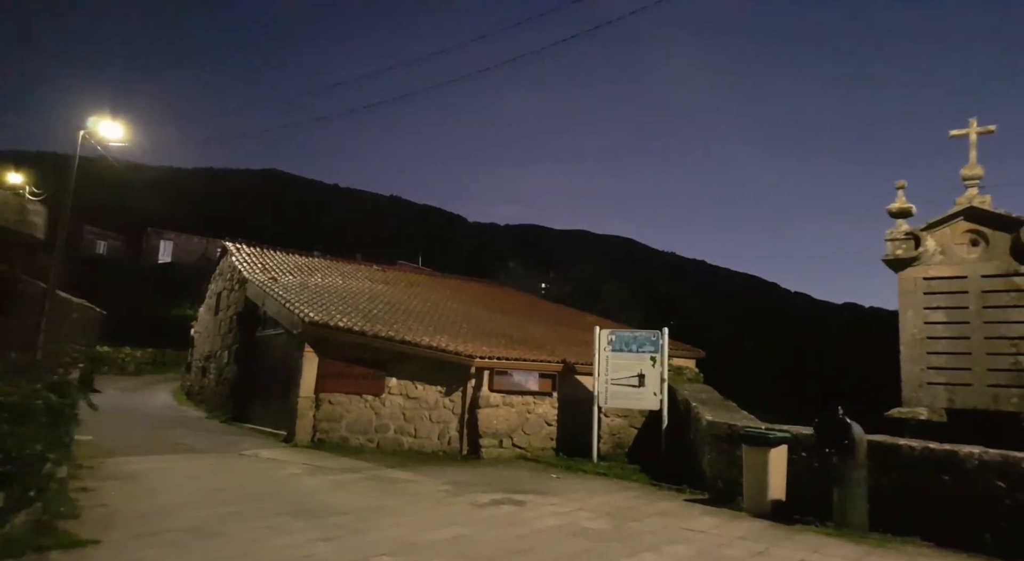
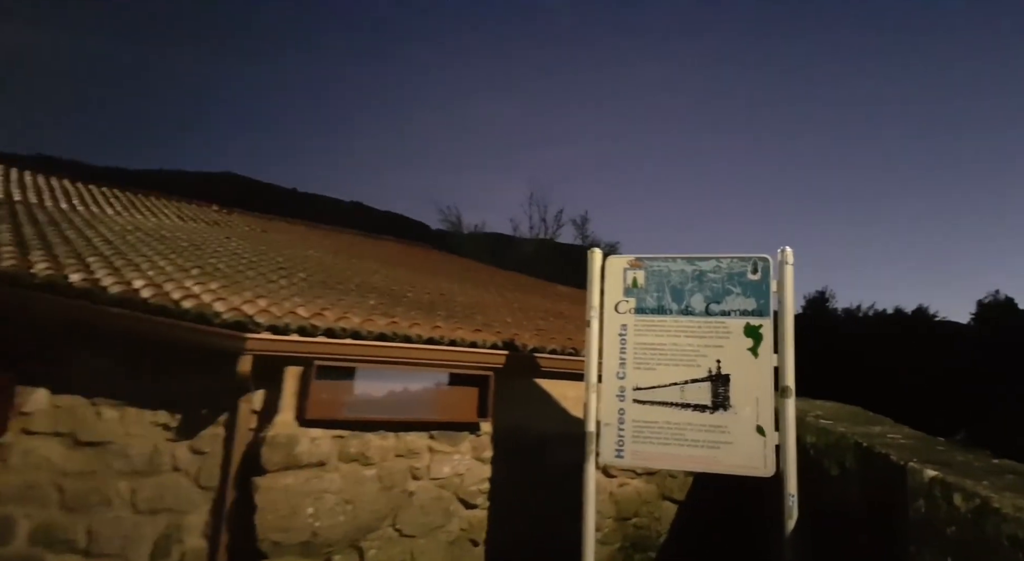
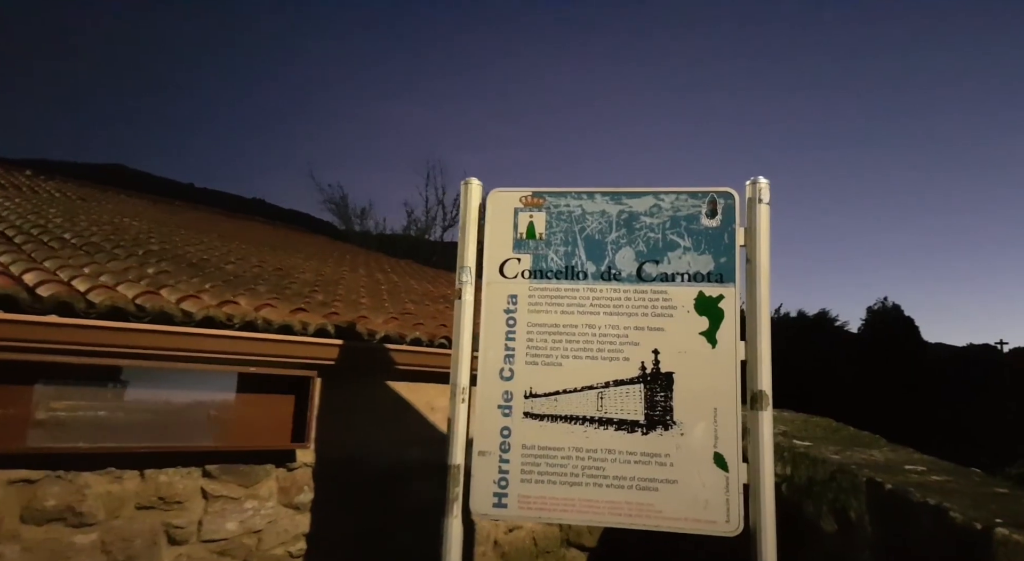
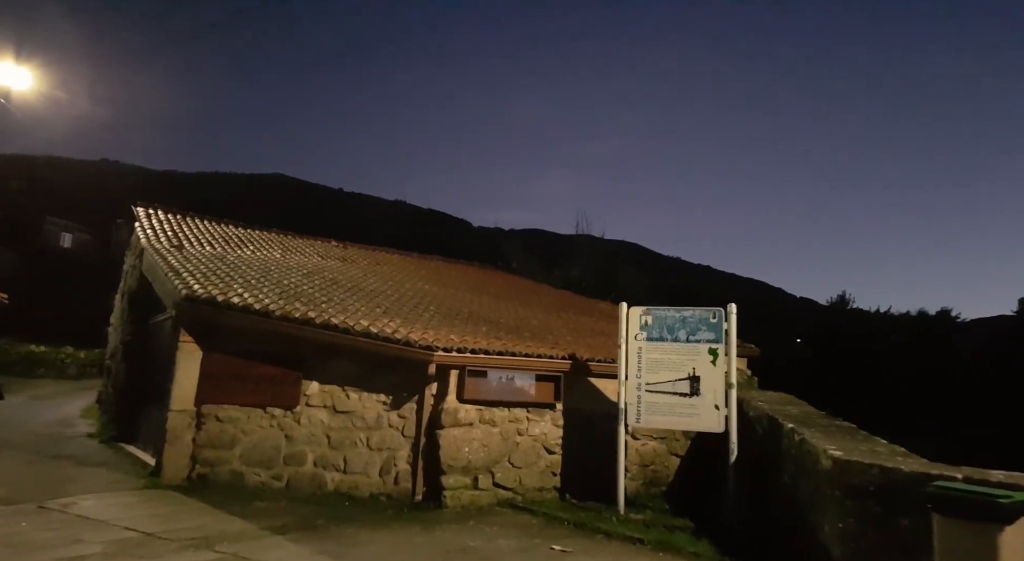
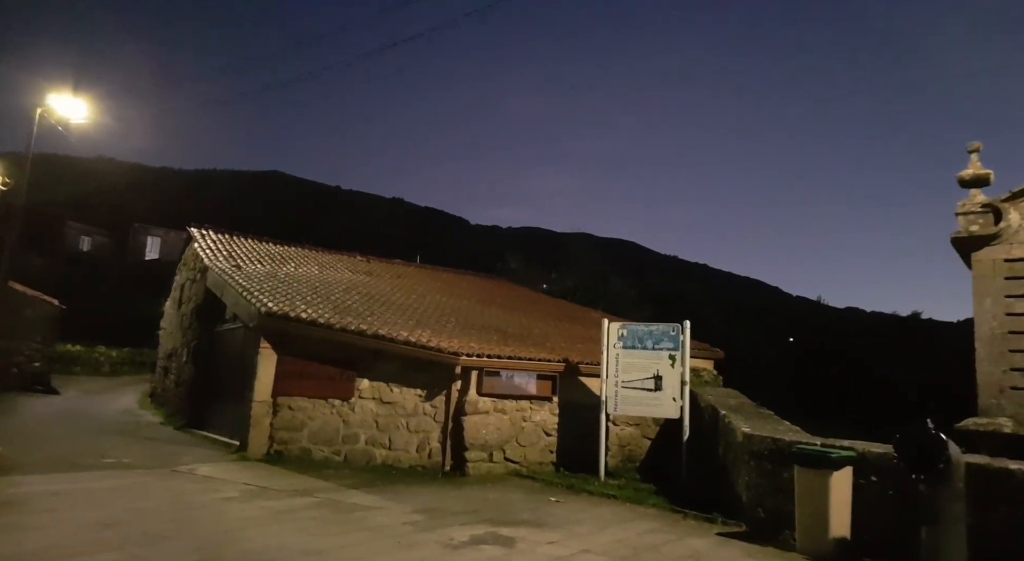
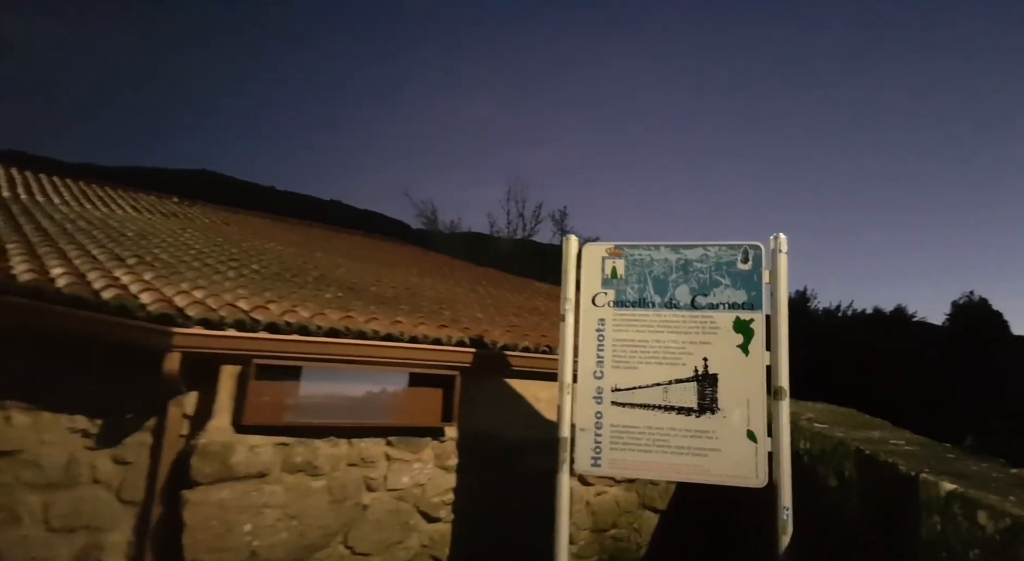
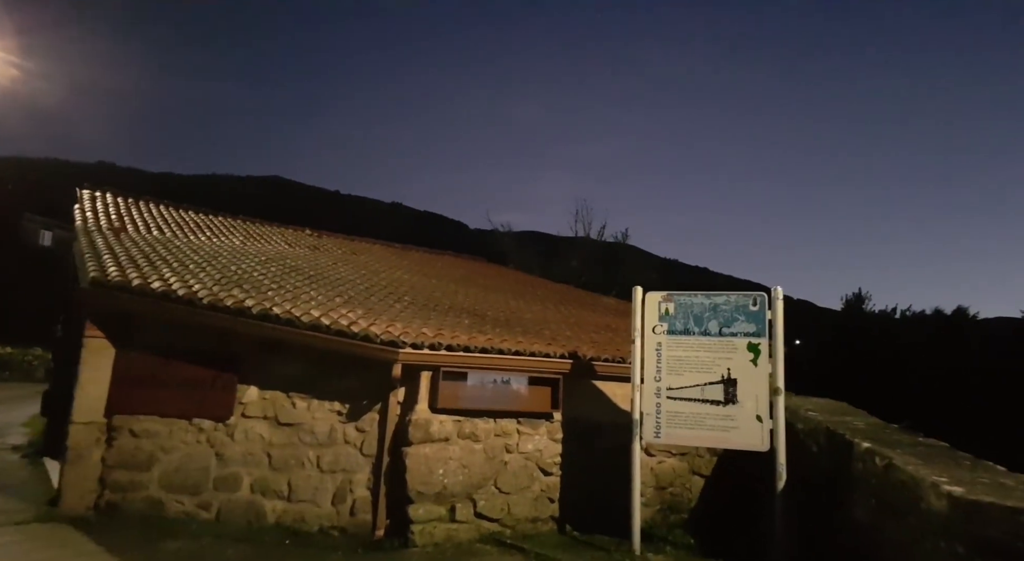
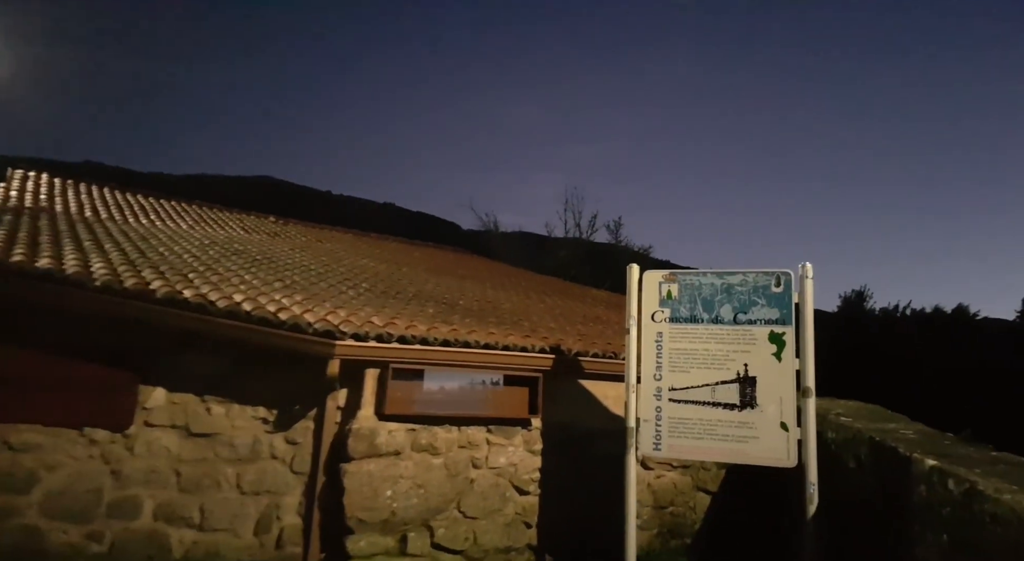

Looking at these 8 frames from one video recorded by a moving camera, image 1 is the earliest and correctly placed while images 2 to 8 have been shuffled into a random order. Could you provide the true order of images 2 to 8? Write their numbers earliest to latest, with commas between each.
5, 4, 7, 8, 2, 6, 3
